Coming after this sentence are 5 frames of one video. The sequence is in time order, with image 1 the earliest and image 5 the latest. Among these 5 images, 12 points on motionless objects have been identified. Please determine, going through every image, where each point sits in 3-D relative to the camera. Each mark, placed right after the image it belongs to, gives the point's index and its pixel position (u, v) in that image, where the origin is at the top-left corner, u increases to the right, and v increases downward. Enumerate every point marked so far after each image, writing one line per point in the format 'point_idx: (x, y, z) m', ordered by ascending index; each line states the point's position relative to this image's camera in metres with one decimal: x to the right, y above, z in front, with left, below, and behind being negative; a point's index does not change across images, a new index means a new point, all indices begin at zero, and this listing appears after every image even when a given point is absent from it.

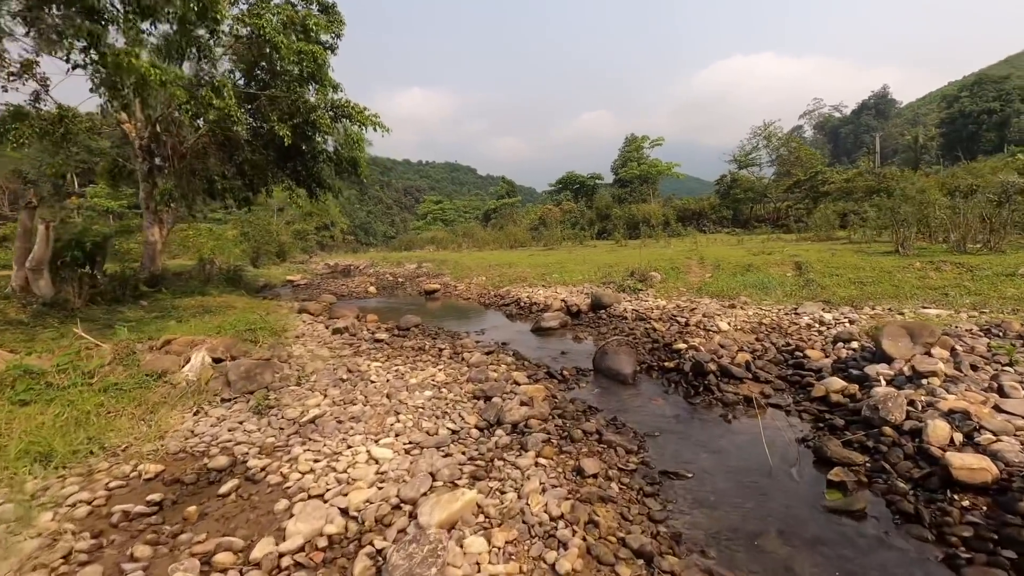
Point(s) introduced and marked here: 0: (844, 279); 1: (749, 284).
0: (+9.4, +0.2, +15.1) m
1: (+7.2, +0.1, +16.1) m
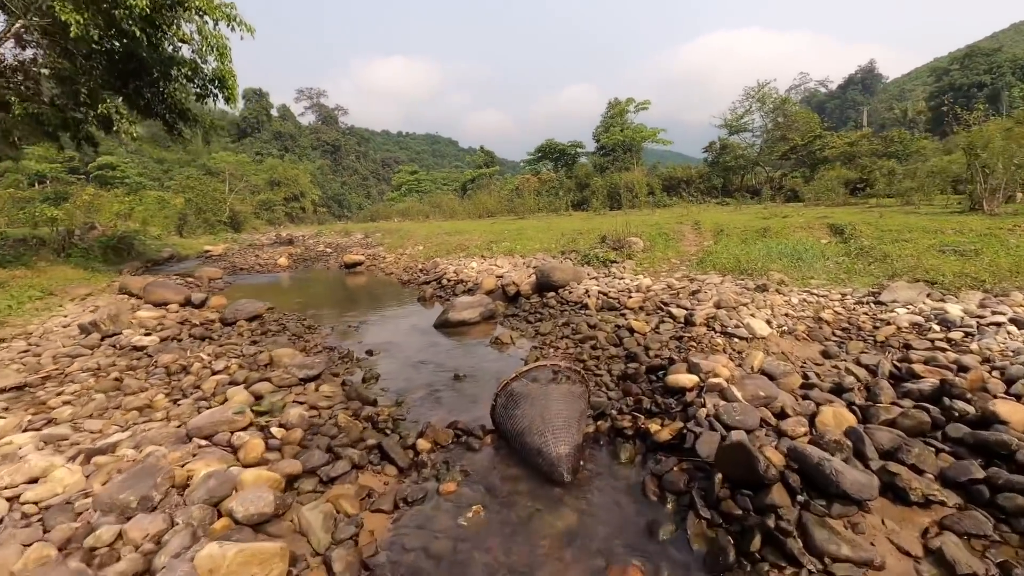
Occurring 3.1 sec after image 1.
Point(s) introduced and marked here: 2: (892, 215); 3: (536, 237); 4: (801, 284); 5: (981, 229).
0: (+7.5, +0.7, +9.7) m
1: (+5.3, +0.7, +10.7) m
2: (+10.4, +2.0, +14.5) m
3: (+0.8, +1.7, +17.6) m
4: (+4.5, +0.1, +8.3) m
5: (+9.3, +1.2, +10.6) m
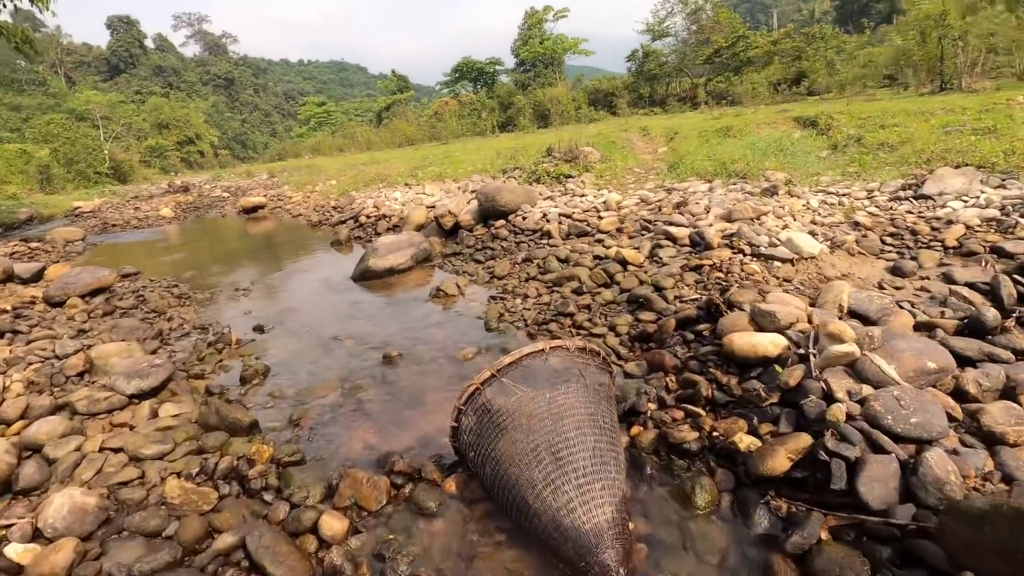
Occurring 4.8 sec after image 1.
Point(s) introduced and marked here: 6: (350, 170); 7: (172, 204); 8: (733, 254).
0: (+6.5, +2.5, +8.3) m
1: (+4.2, +2.3, +9.0) m
2: (+8.6, +4.6, +13.2) m
3: (-1.3, +3.7, +15.2) m
4: (+3.8, +1.3, +6.7) m
5: (+8.1, +3.2, +9.4) m
6: (-5.8, +4.2, +19.0) m
7: (-12.9, +3.1, +20.3) m
8: (+1.9, +0.3, +4.6) m
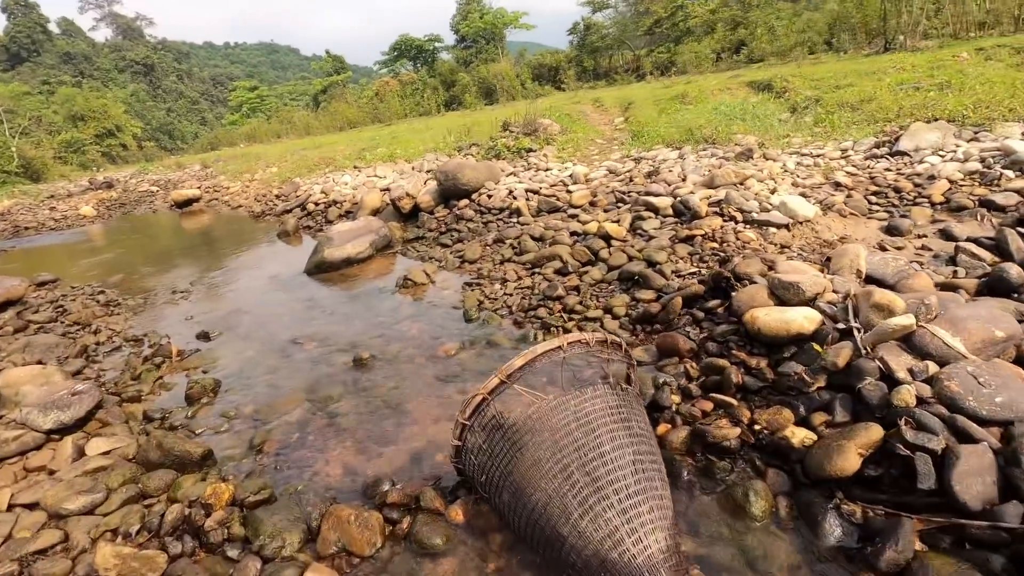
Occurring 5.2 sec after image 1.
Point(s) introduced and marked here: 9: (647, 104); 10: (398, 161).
0: (+5.8, +3.1, +8.3) m
1: (+3.5, +2.8, +8.8) m
2: (+7.3, +5.5, +13.3) m
3: (-2.6, +4.1, +14.4) m
4: (+3.3, +1.7, +6.5) m
5: (+7.3, +4.0, +9.5) m
6: (-7.5, +4.4, +17.9) m
7: (-14.6, +2.9, +18.6) m
8: (+1.7, +0.6, +4.4) m
9: (+3.3, +4.5, +13.0) m
10: (-2.4, +2.6, +11.1) m
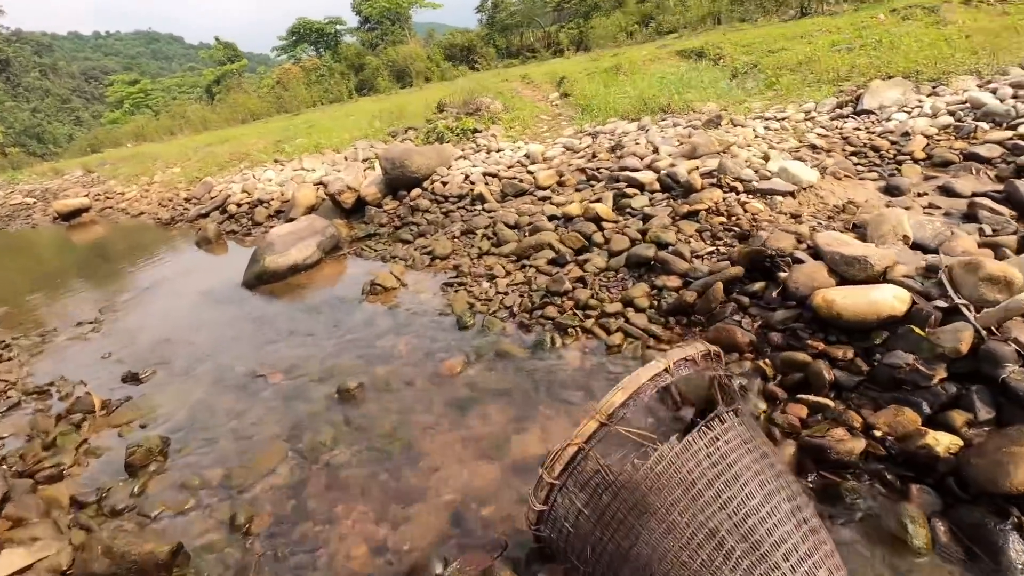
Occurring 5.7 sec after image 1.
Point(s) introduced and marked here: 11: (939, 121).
0: (+4.9, +3.8, +8.4) m
1: (+2.5, +3.3, +8.6) m
2: (+5.5, +6.4, +13.5) m
3: (-4.3, +4.1, +13.3) m
4: (+2.8, +2.1, +6.3) m
5: (+6.1, +4.8, +9.7) m
6: (-9.6, +4.1, +16.1) m
7: (-16.6, +1.9, +15.9) m
8: (+1.6, +0.7, +4.1) m
9: (+1.6, +5.0, +12.6) m
10: (-3.5, +2.6, +10.1) m
11: (+3.8, +1.5, +4.8) m
